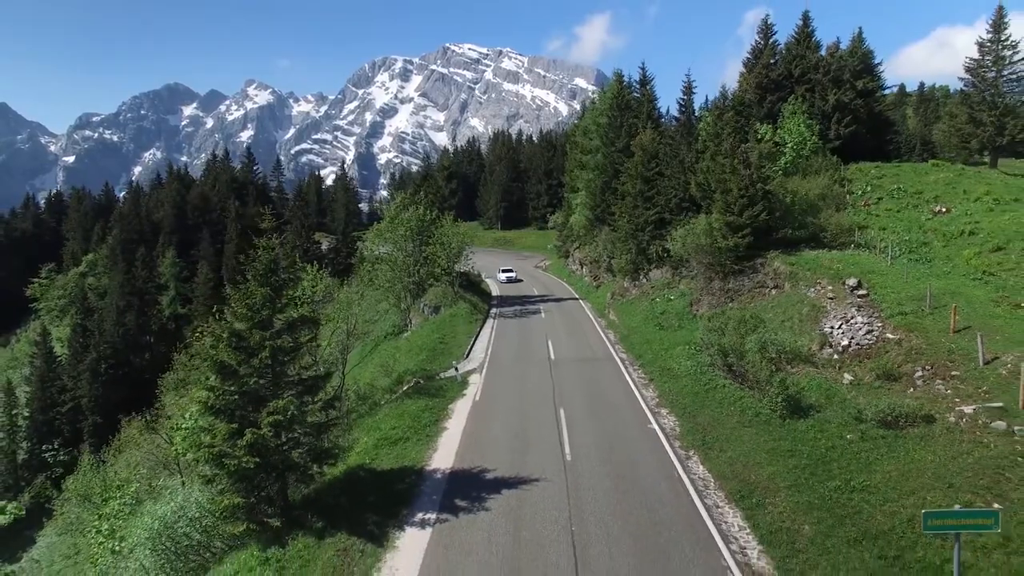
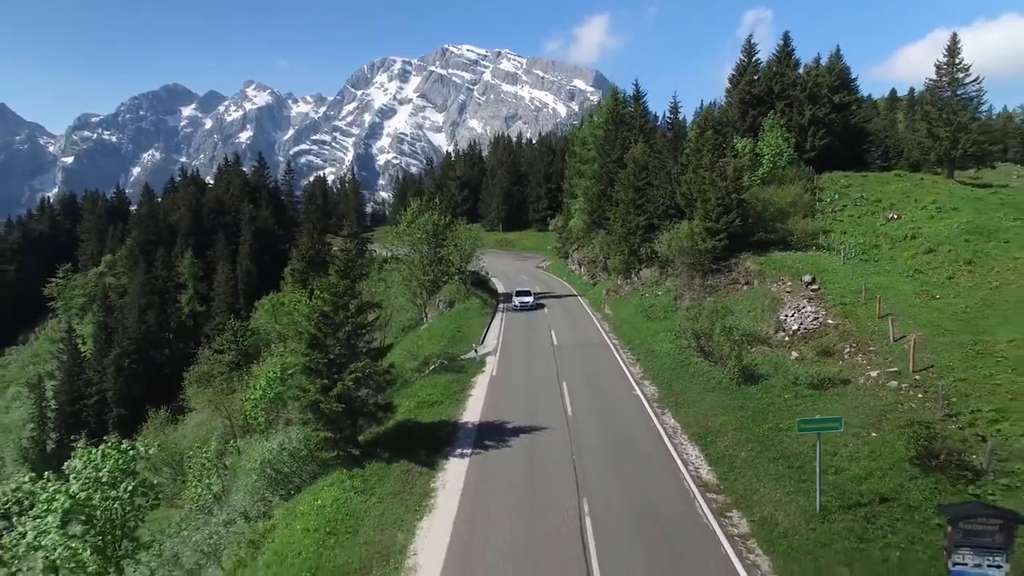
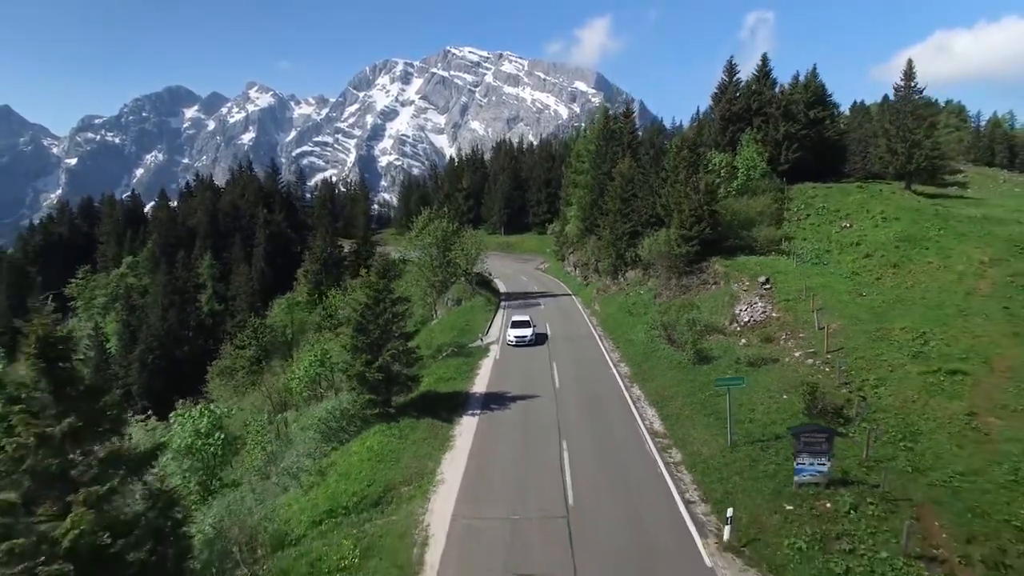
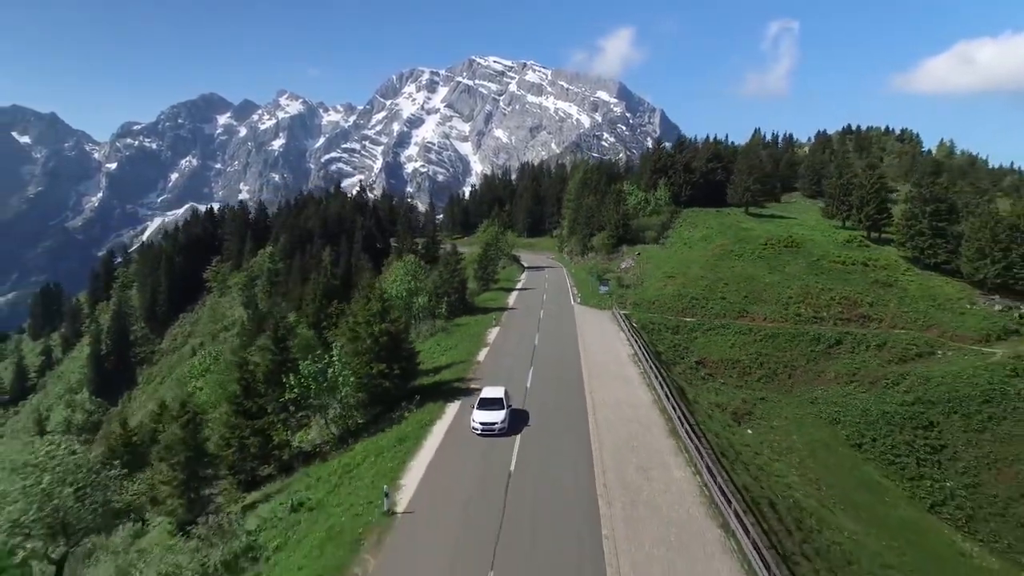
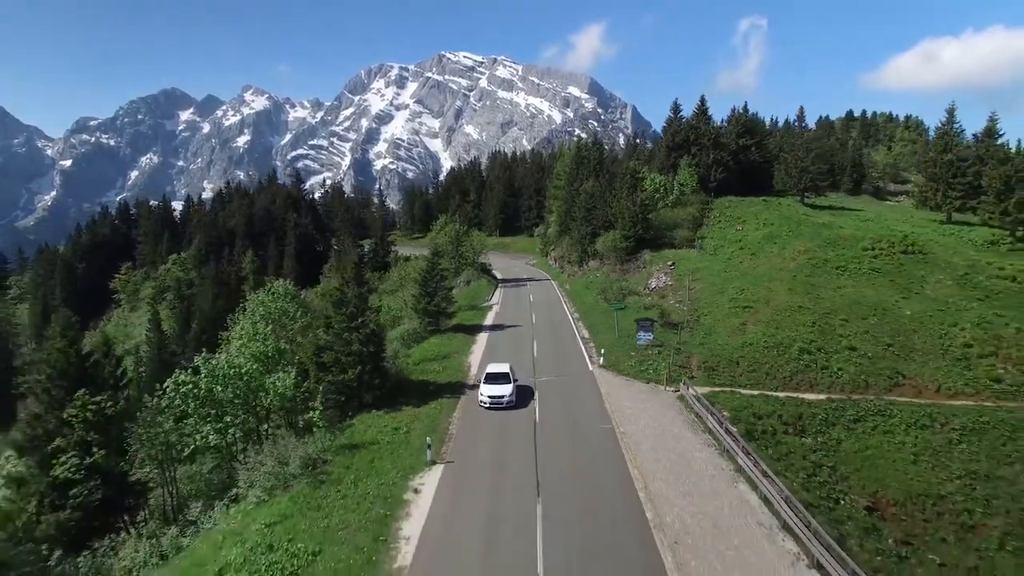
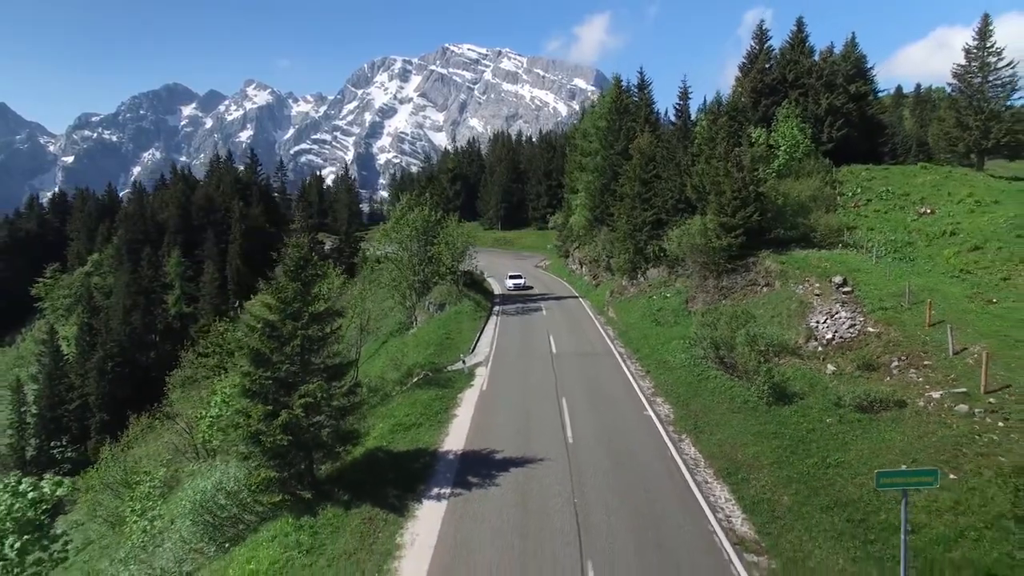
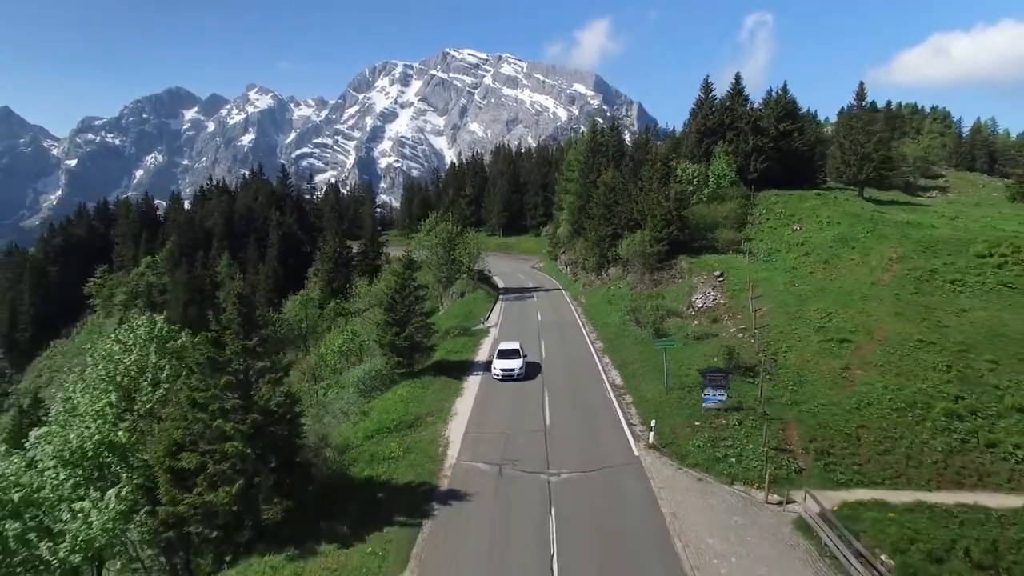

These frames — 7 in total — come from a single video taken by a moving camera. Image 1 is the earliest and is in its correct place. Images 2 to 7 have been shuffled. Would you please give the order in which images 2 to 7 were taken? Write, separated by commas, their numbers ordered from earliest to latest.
6, 2, 3, 7, 5, 4
